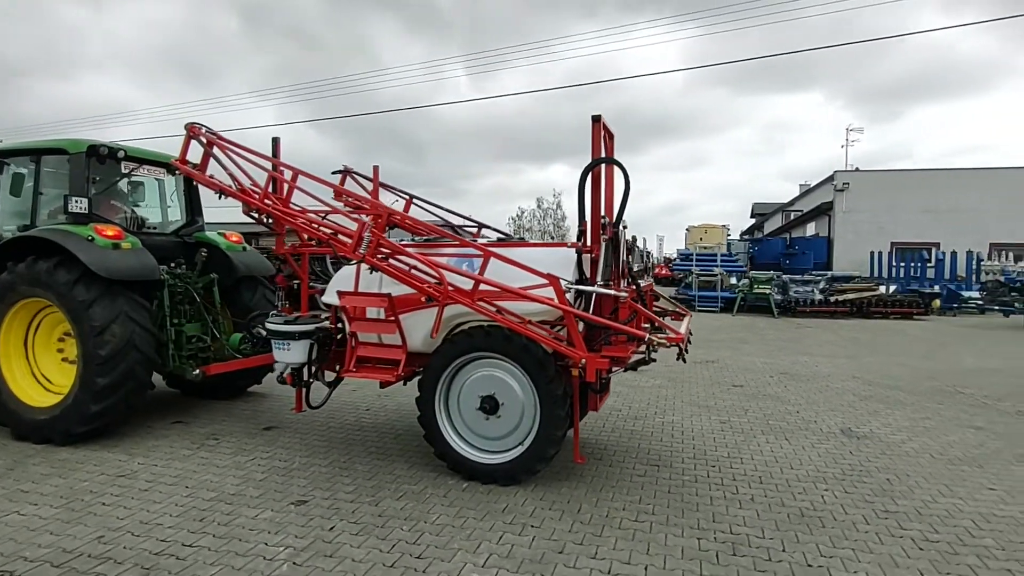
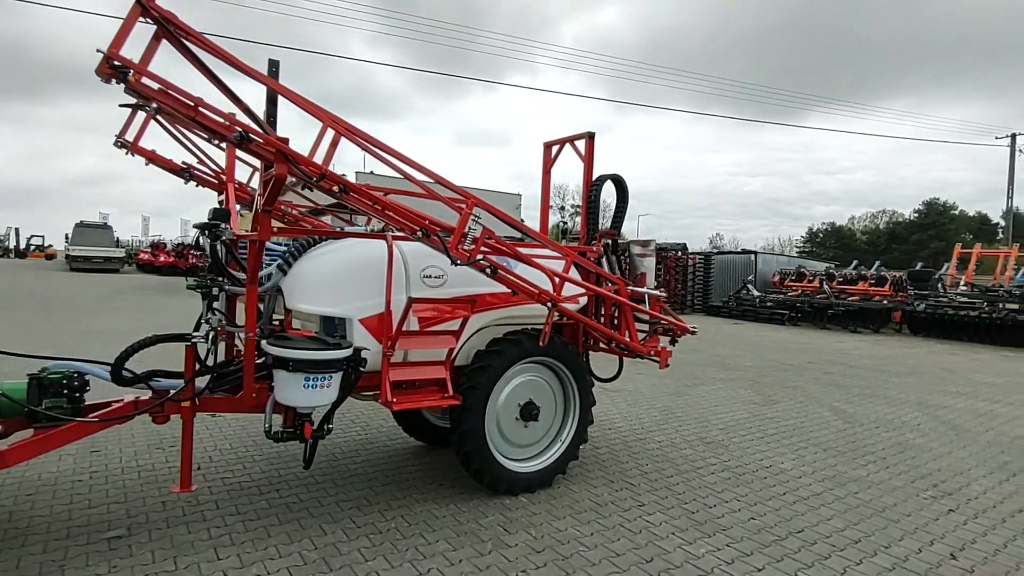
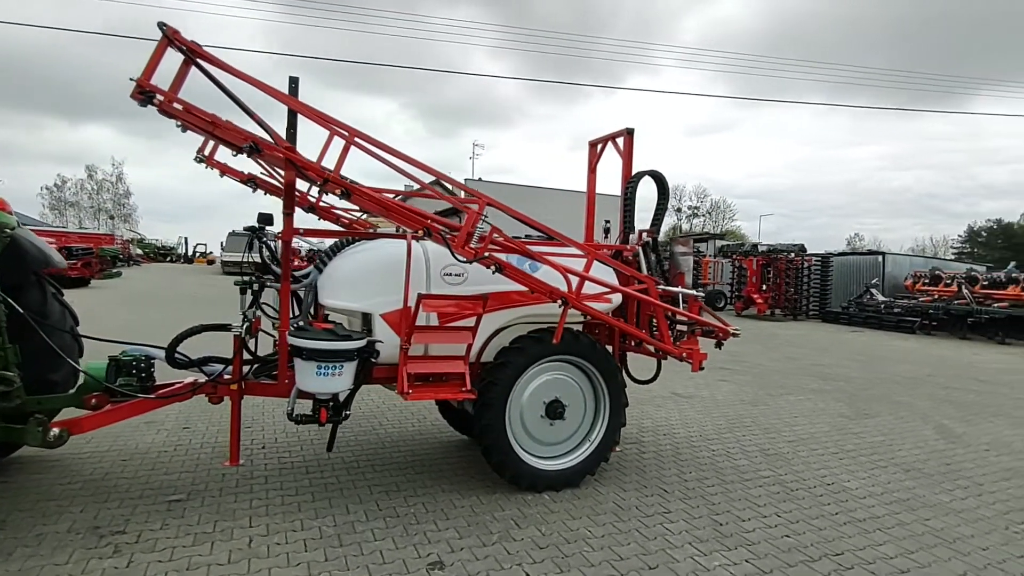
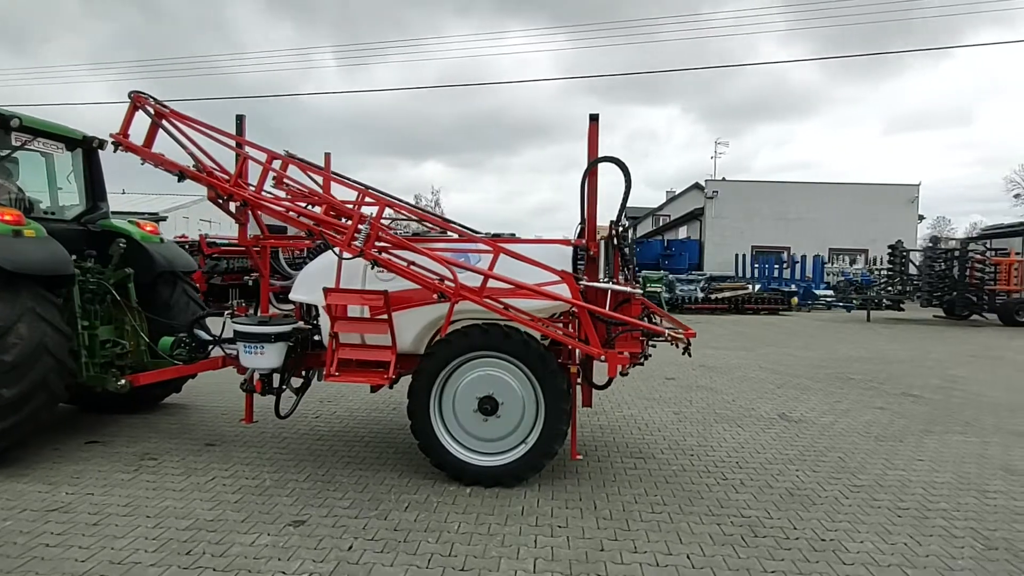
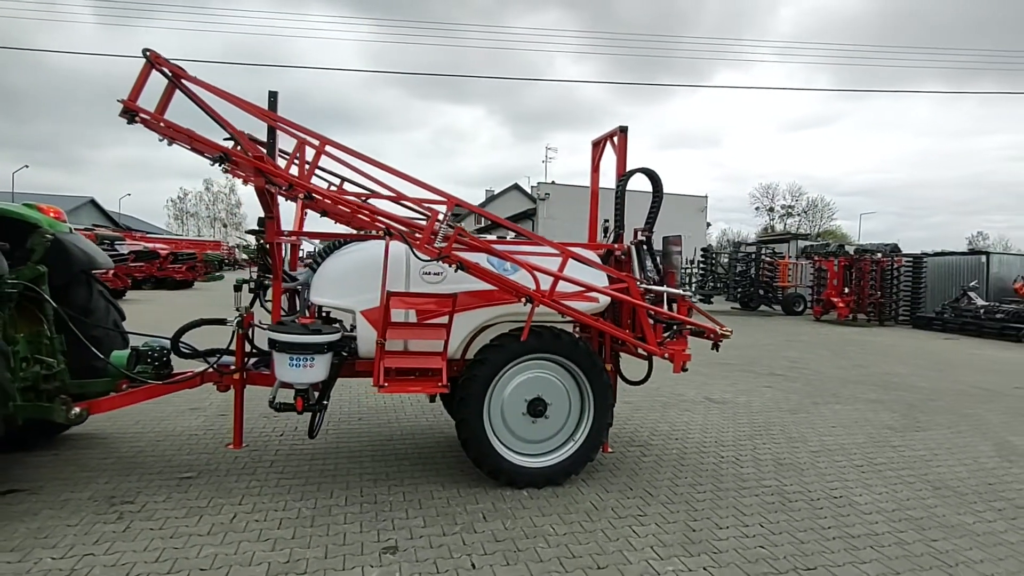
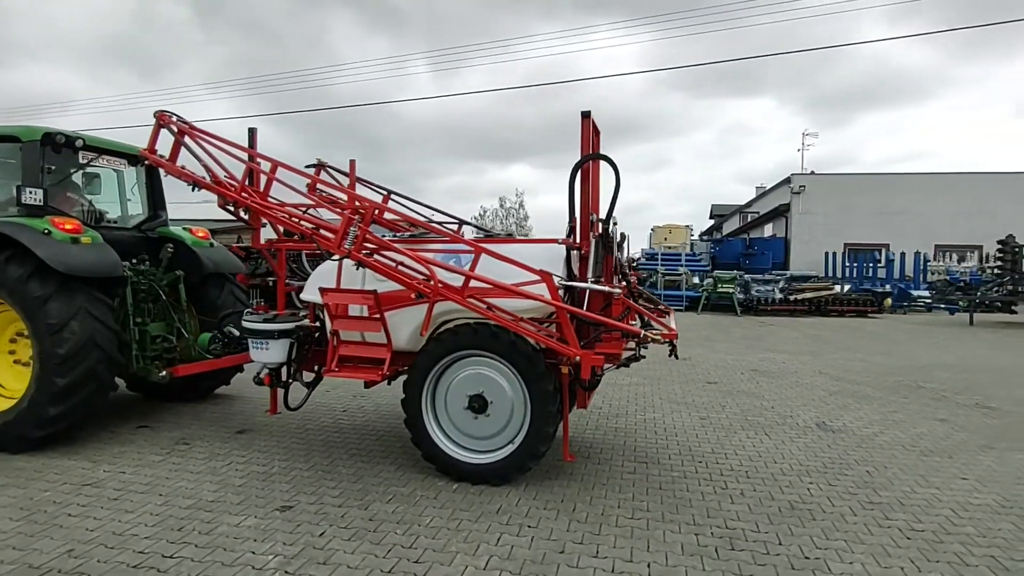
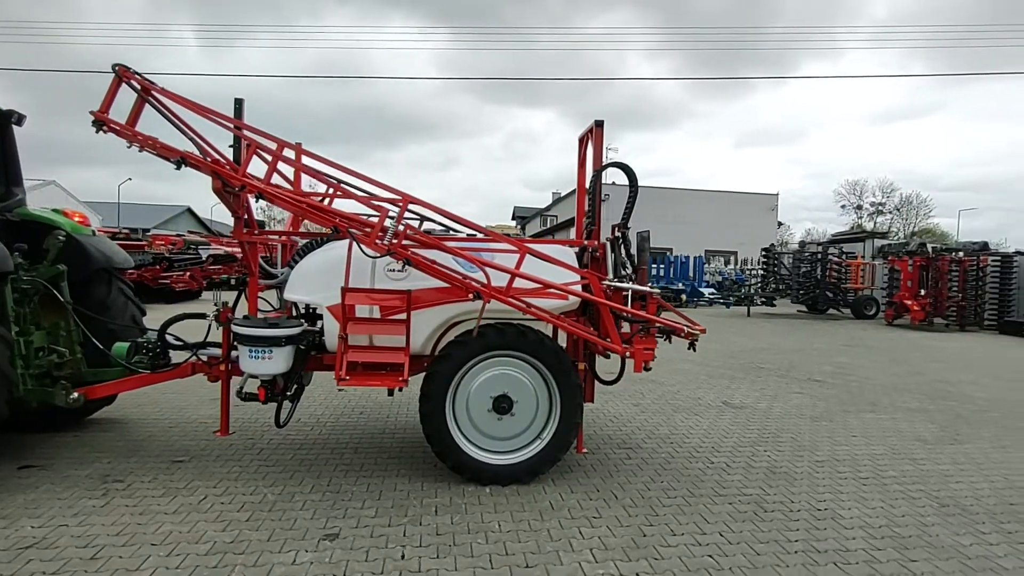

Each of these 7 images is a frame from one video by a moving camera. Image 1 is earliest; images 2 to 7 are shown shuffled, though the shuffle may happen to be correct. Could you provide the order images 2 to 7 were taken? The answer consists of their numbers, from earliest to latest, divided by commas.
6, 4, 7, 5, 3, 2
